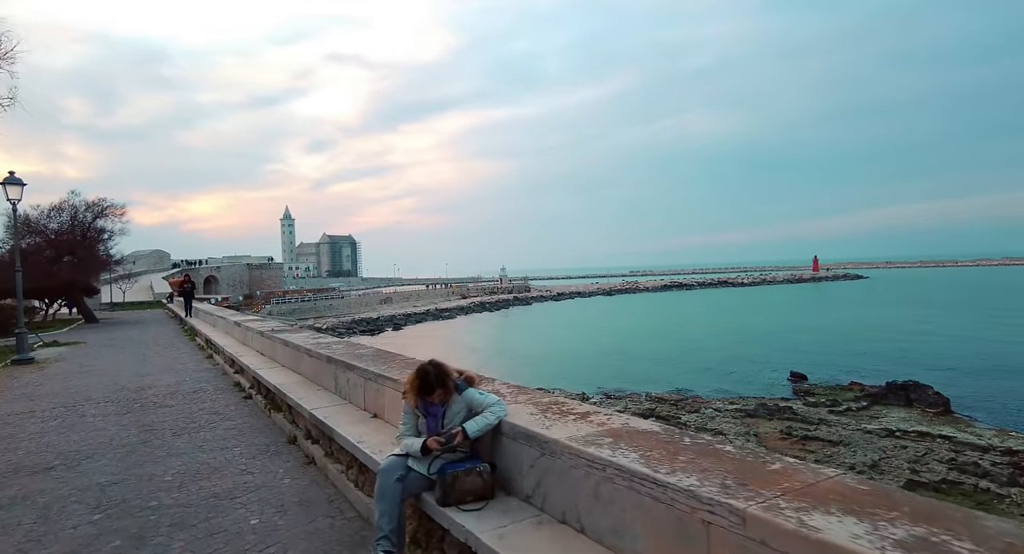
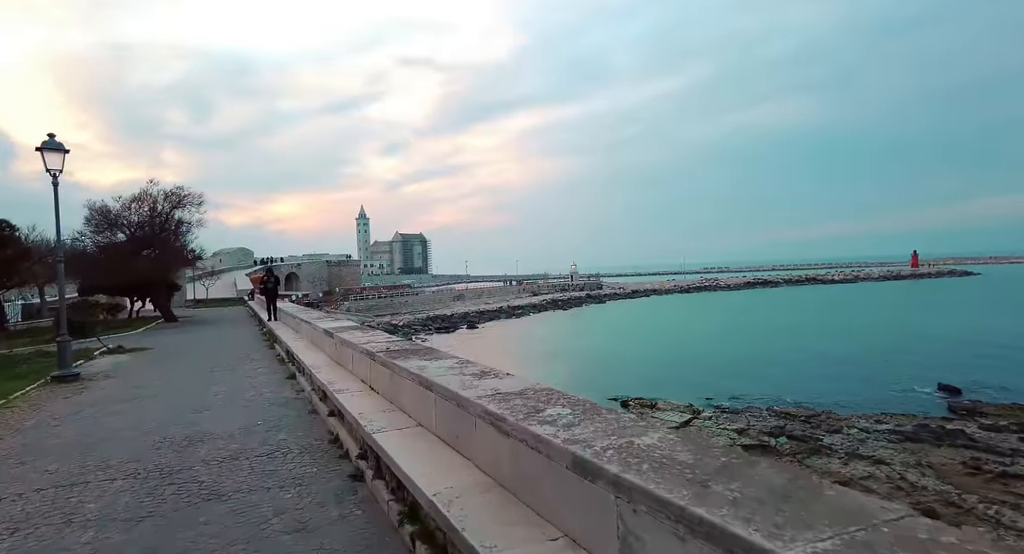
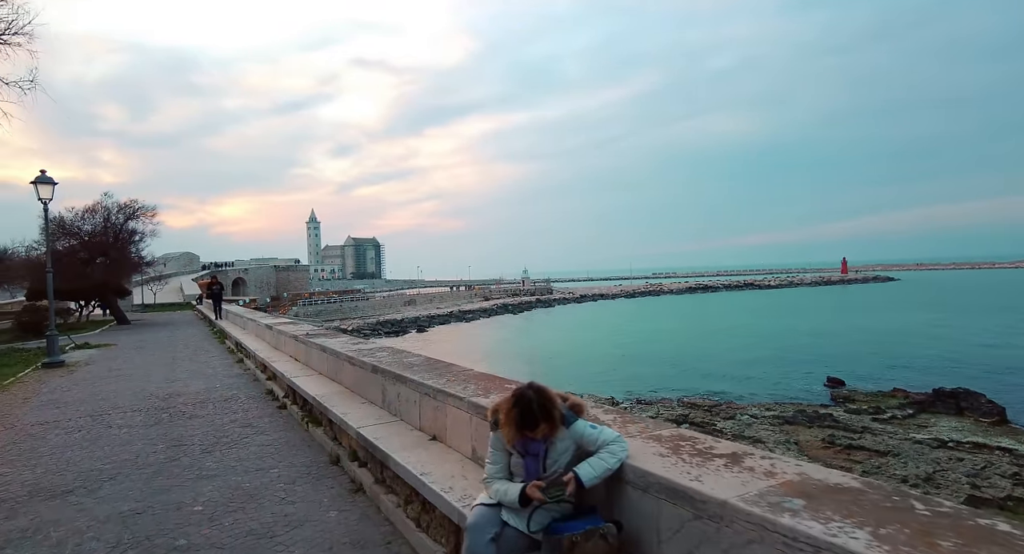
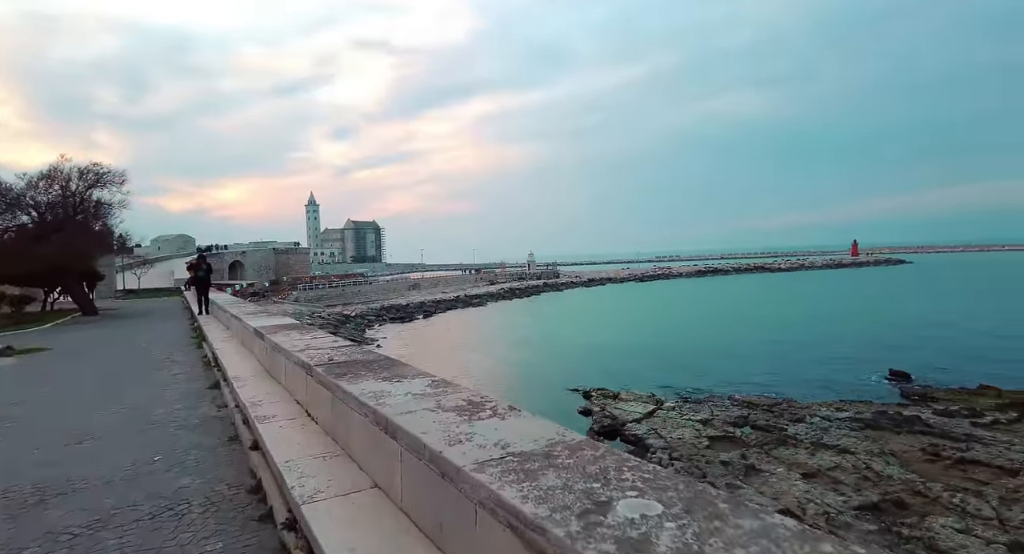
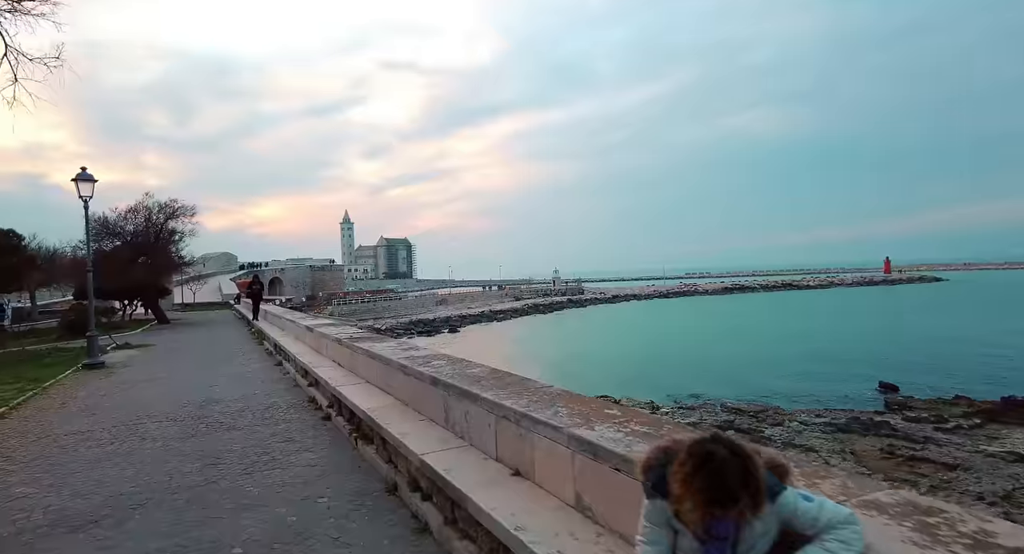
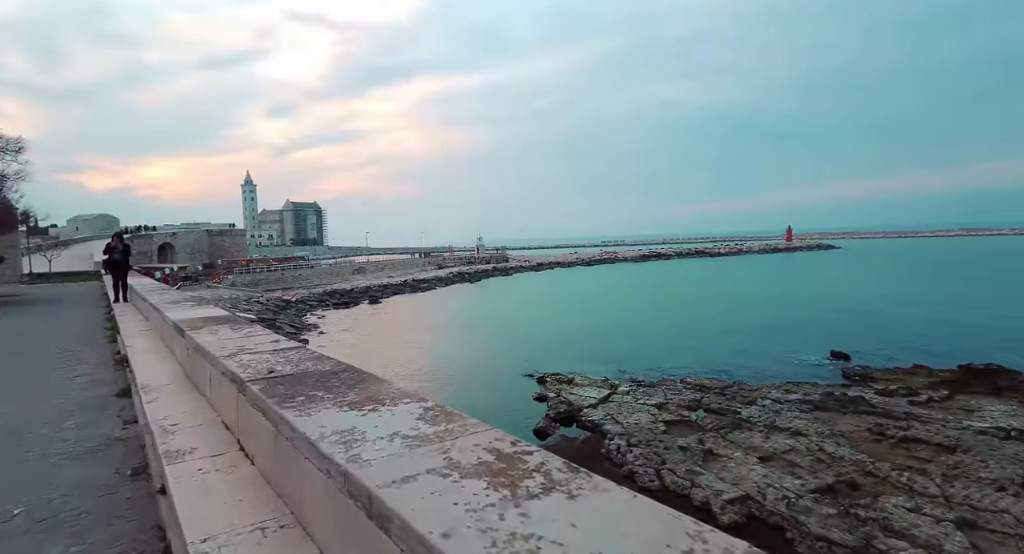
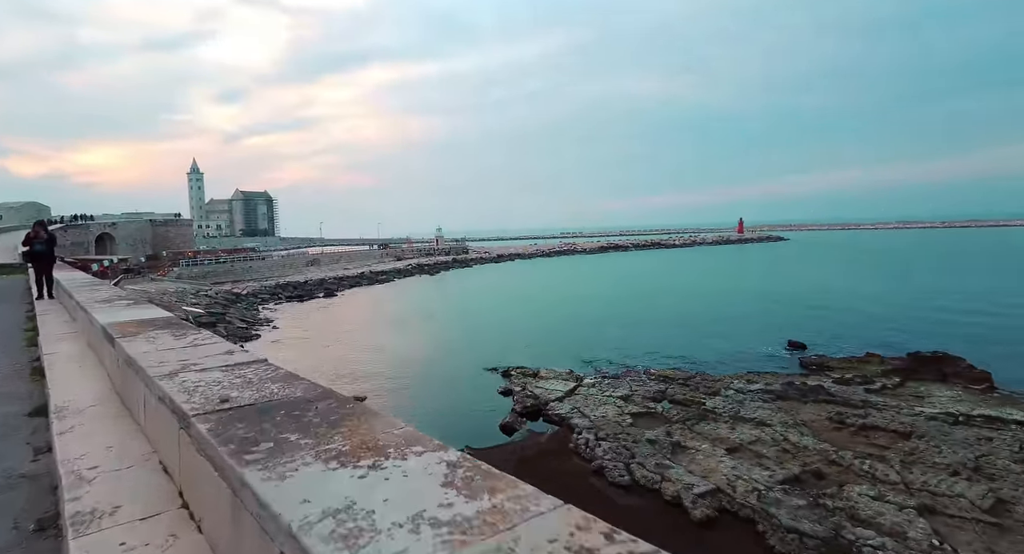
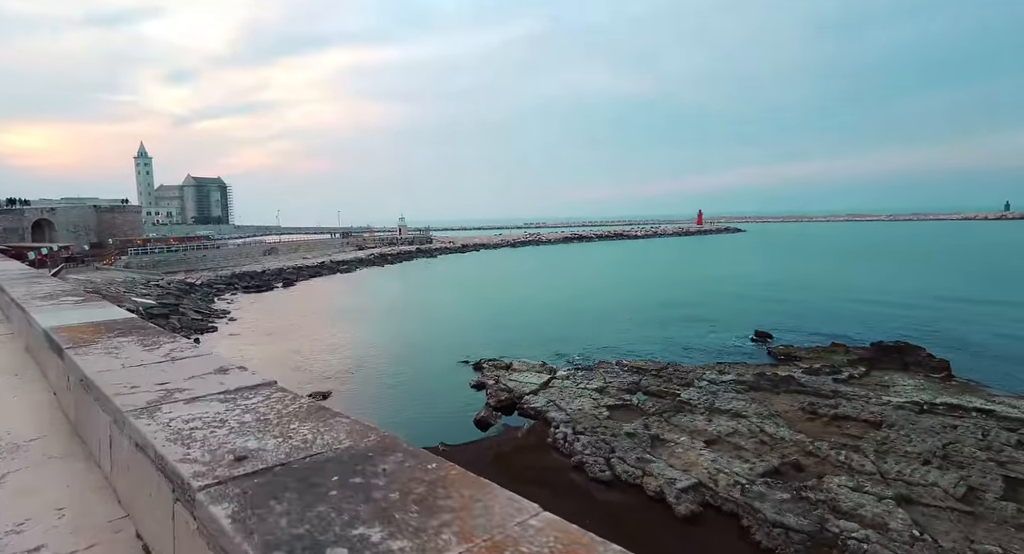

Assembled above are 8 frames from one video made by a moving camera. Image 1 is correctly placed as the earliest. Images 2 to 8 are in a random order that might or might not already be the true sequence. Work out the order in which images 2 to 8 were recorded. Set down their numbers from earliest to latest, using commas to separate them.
3, 5, 2, 4, 6, 7, 8
